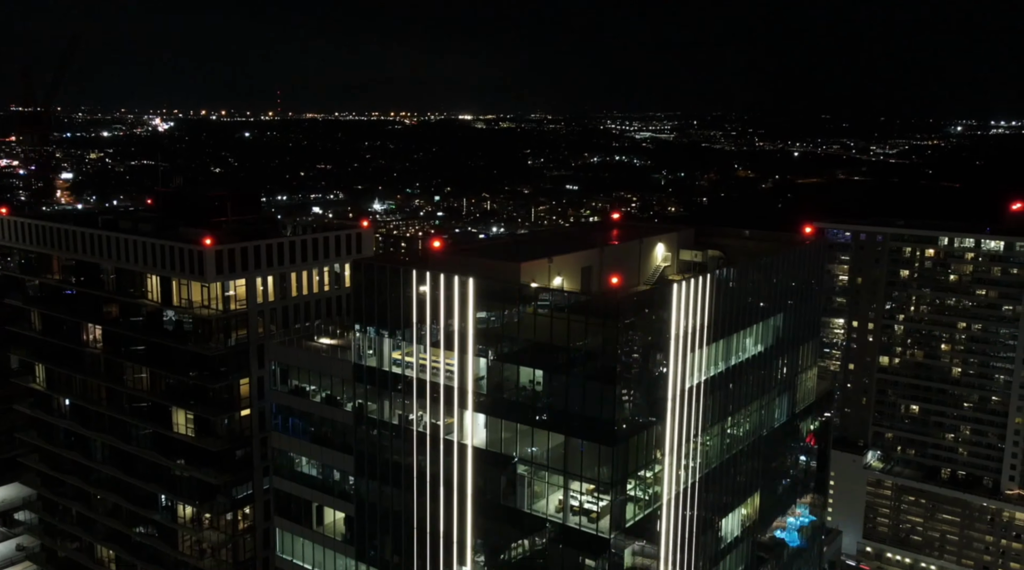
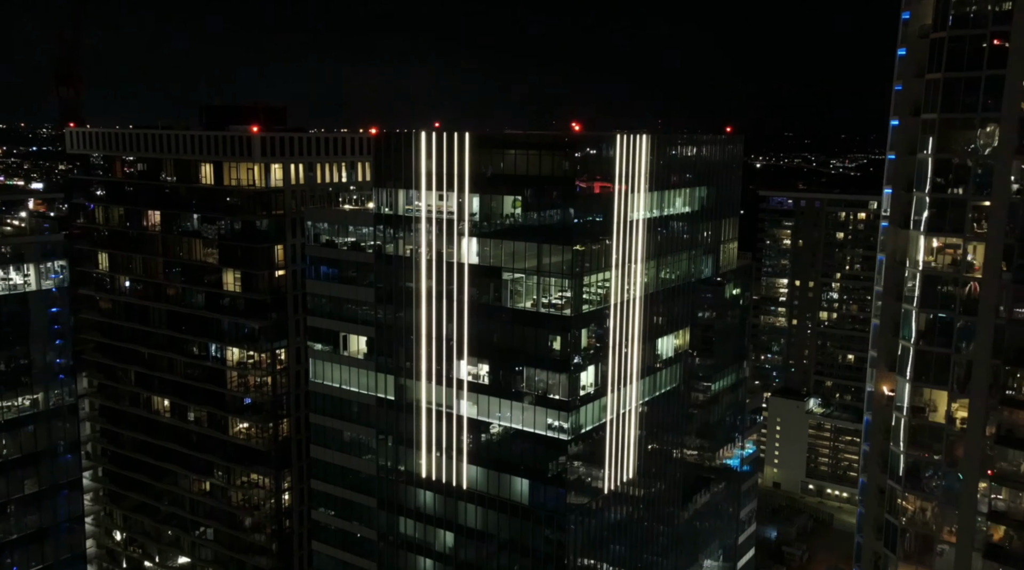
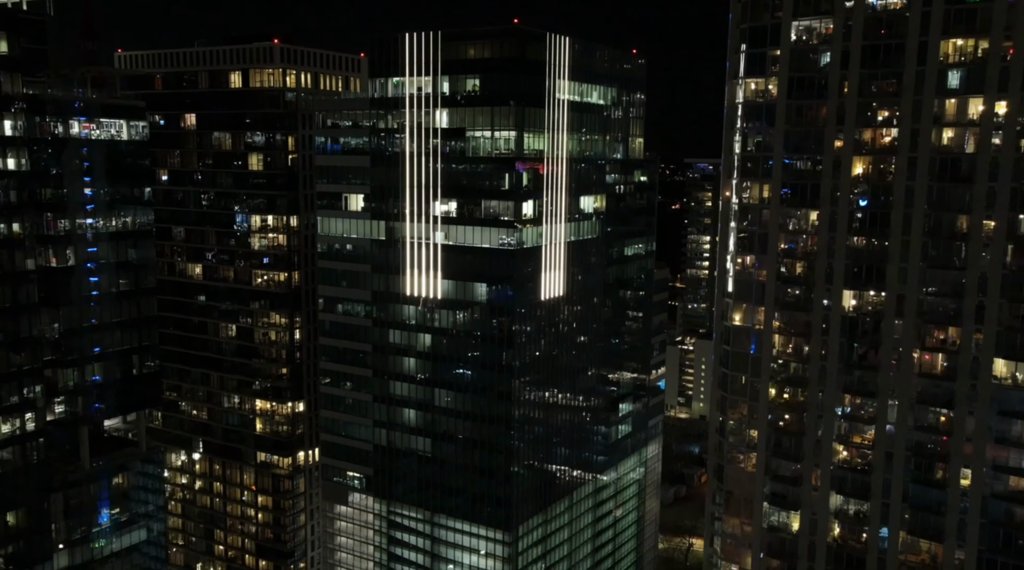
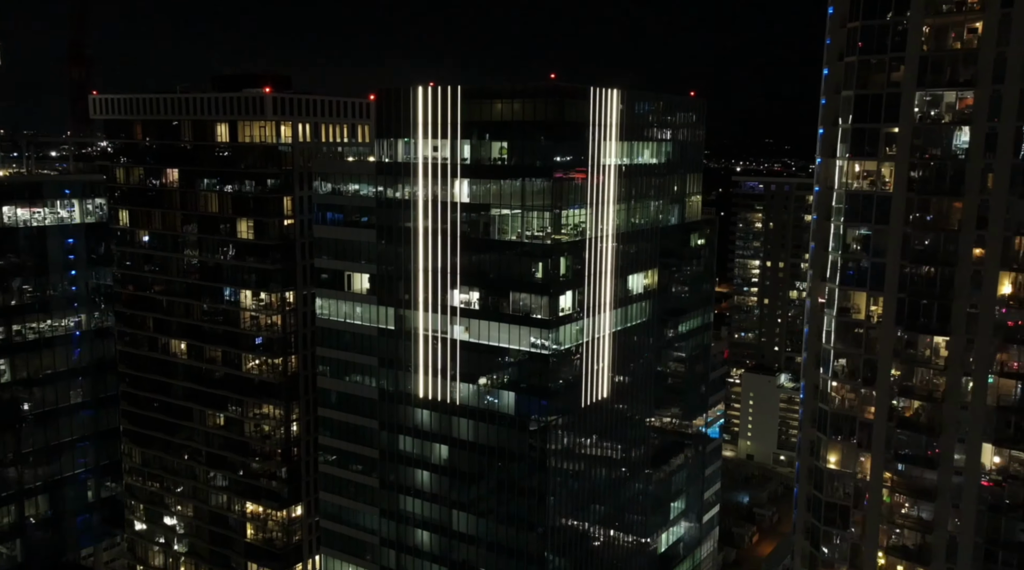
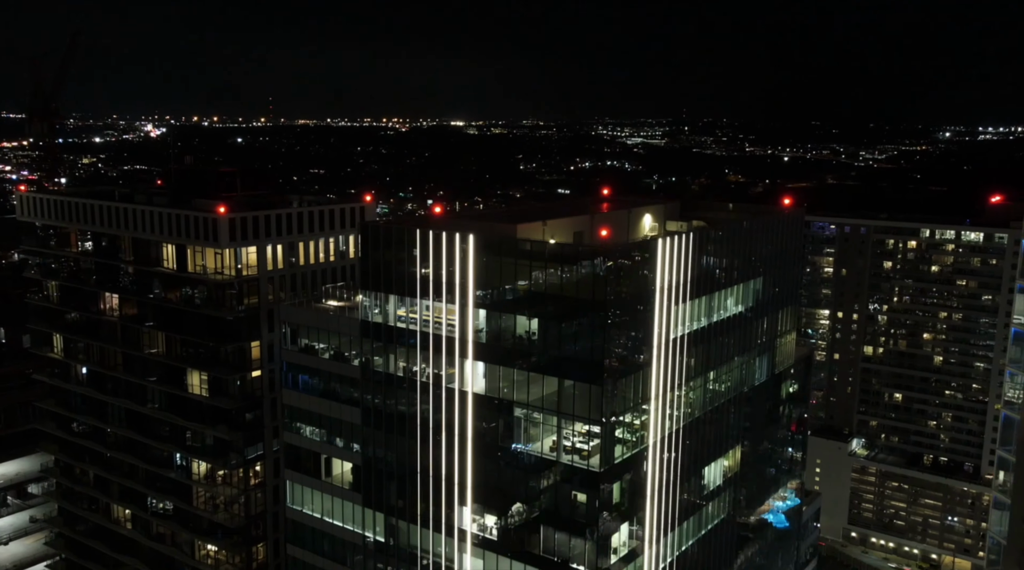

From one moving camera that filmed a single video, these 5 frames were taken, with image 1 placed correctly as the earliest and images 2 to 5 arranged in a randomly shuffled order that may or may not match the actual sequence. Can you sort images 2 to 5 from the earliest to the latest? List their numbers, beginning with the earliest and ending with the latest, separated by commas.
5, 2, 4, 3
